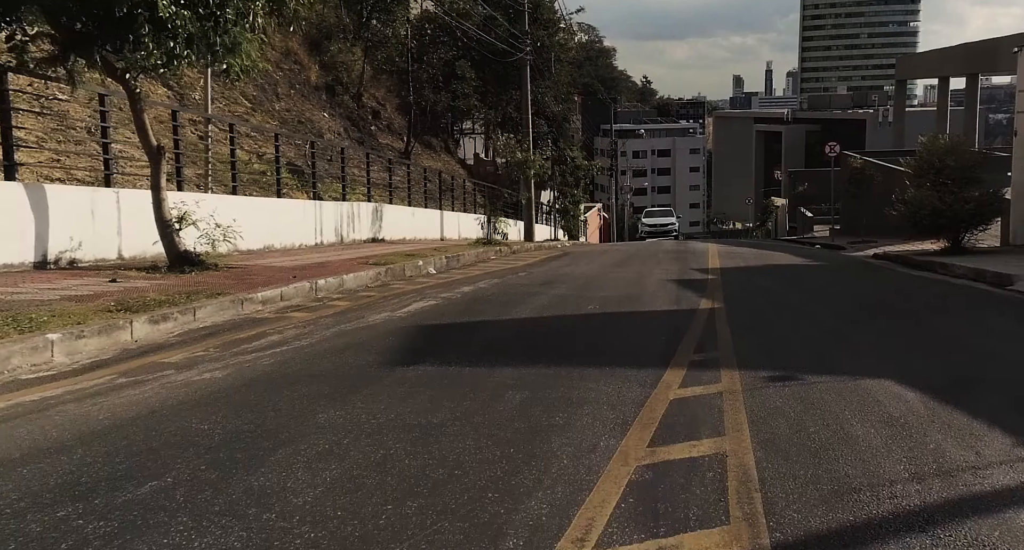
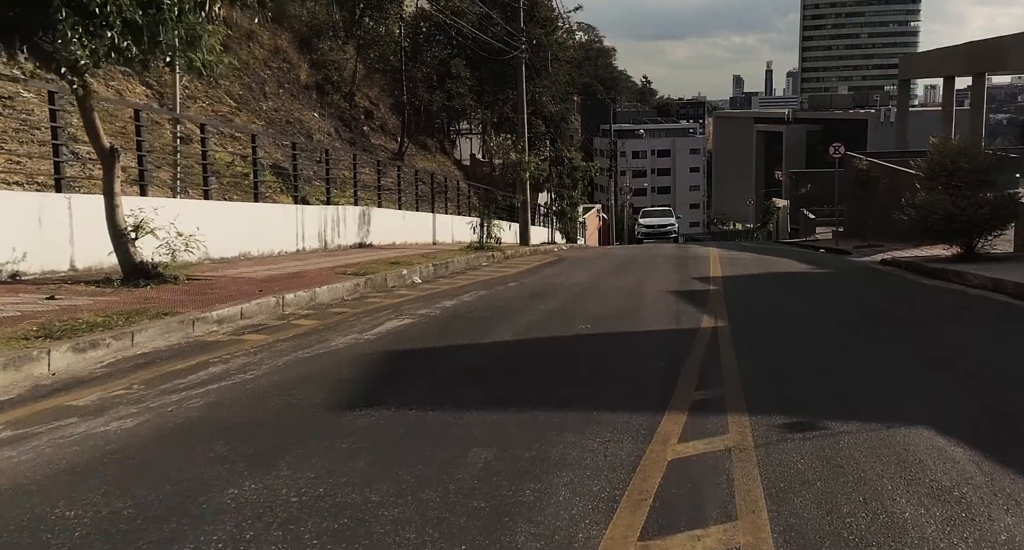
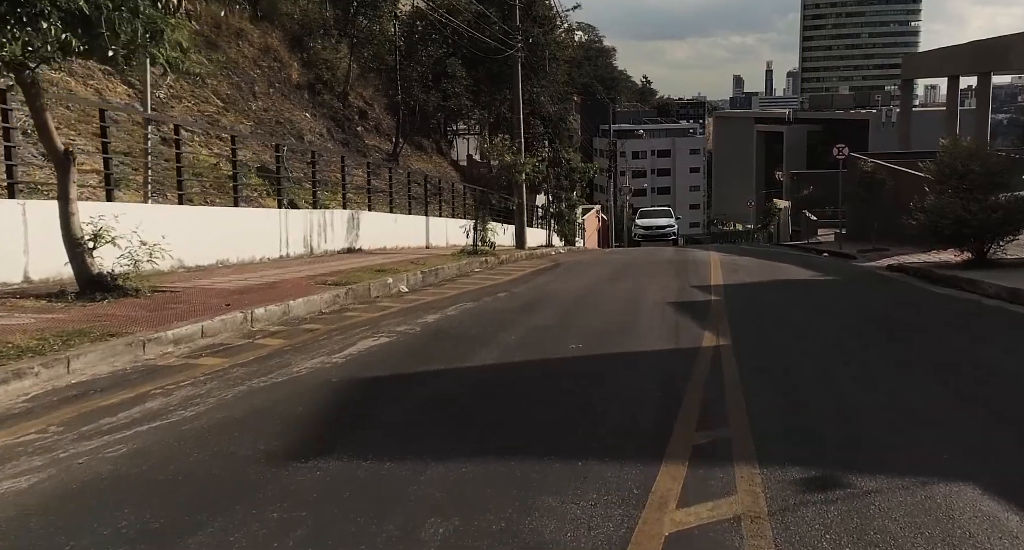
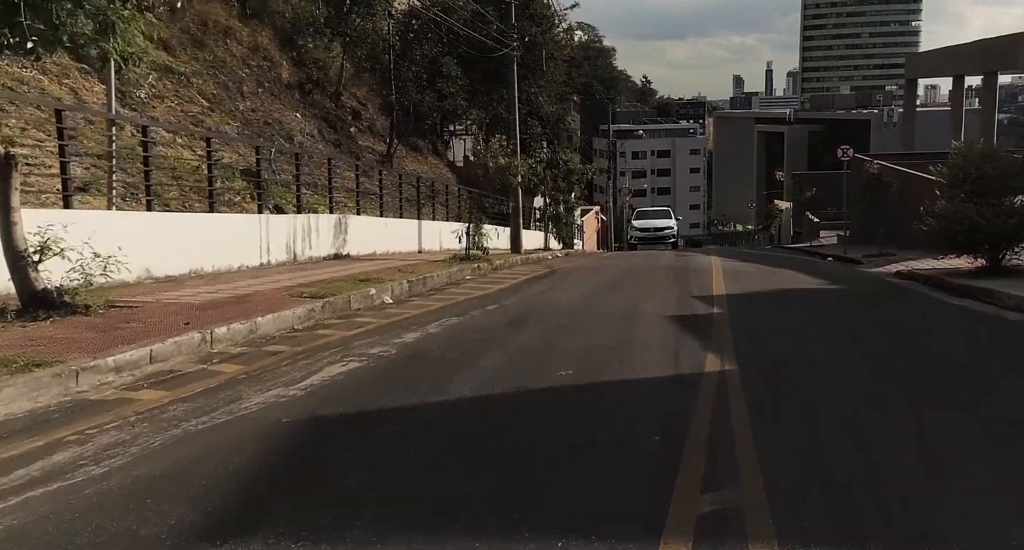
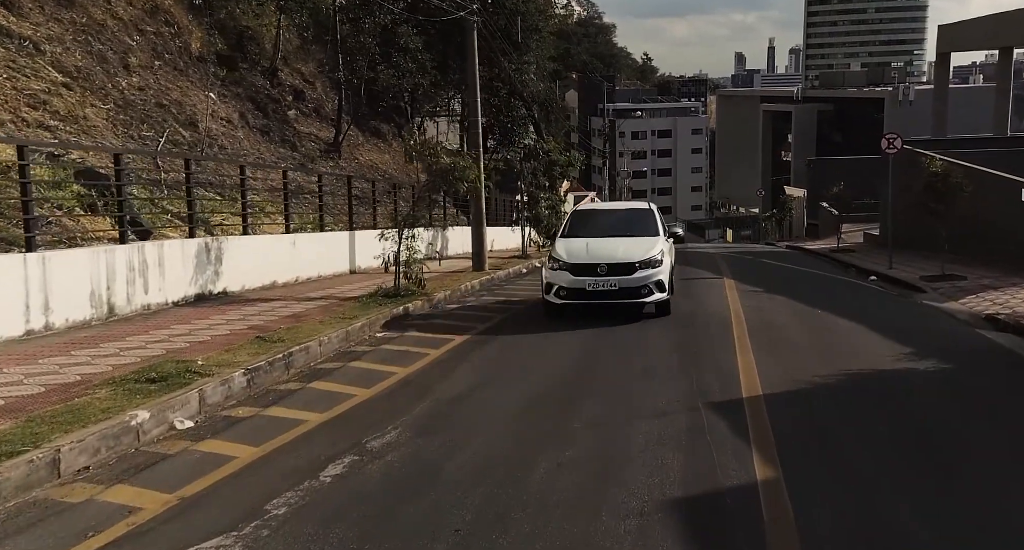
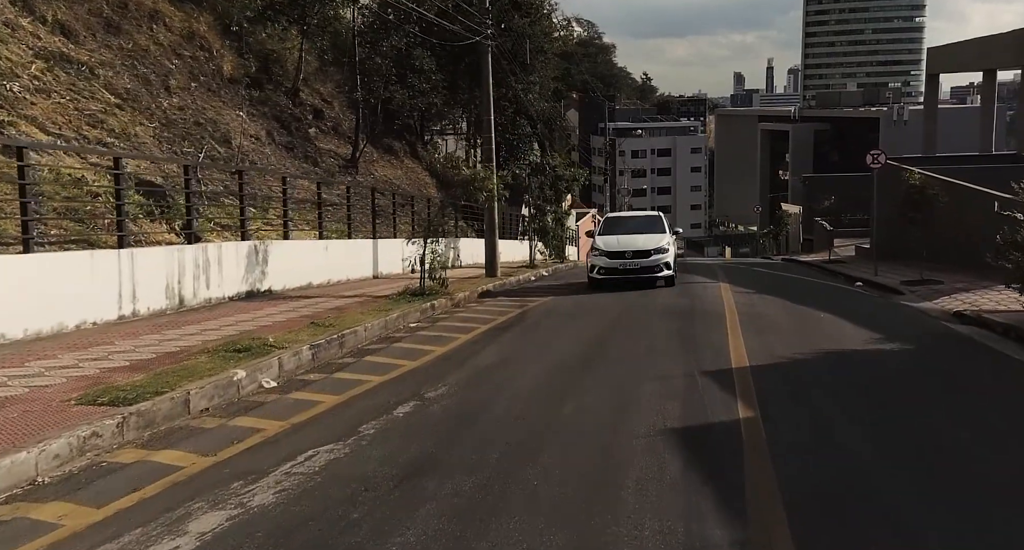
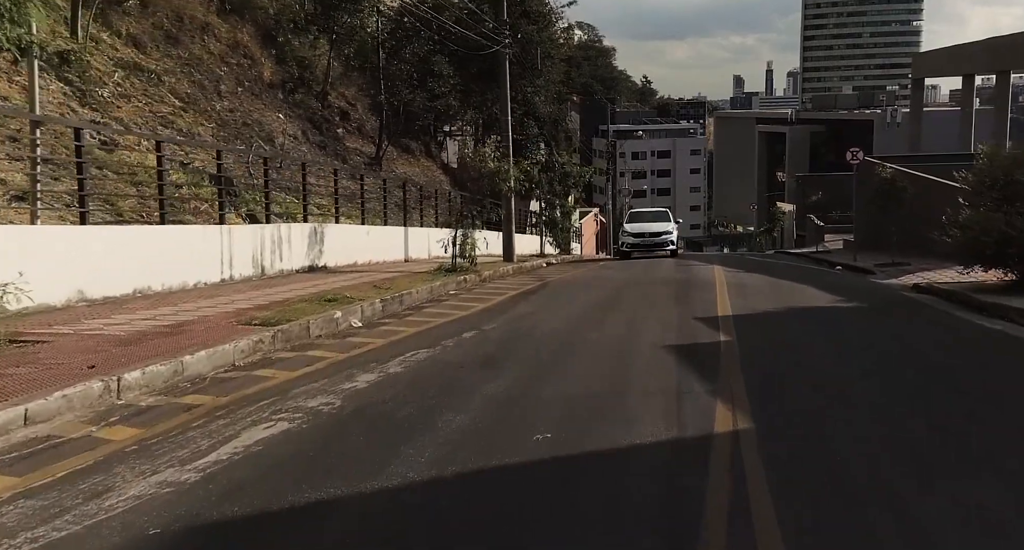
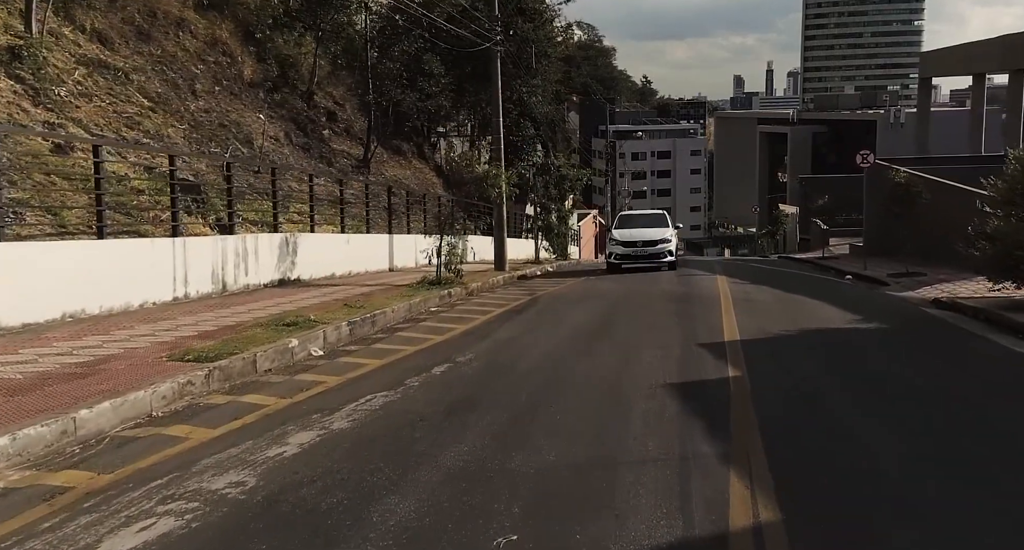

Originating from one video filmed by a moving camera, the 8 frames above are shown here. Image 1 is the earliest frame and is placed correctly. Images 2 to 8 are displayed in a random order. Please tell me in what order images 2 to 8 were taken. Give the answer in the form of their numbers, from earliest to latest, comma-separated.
2, 3, 4, 7, 8, 6, 5
